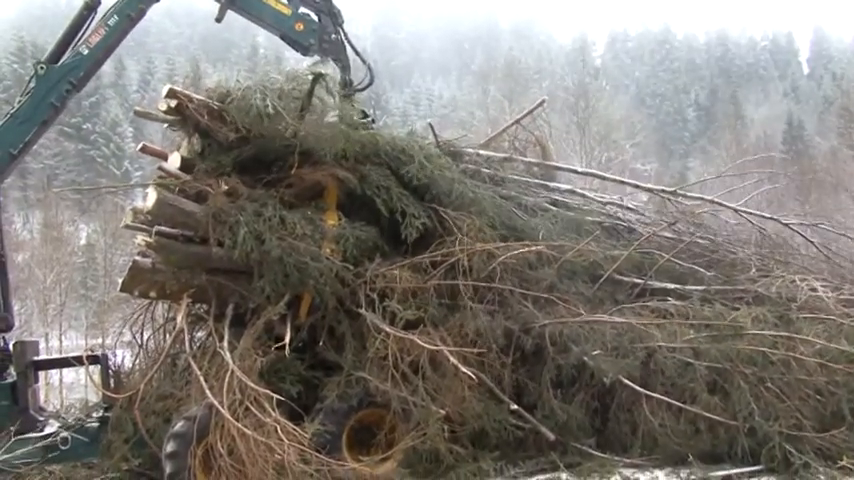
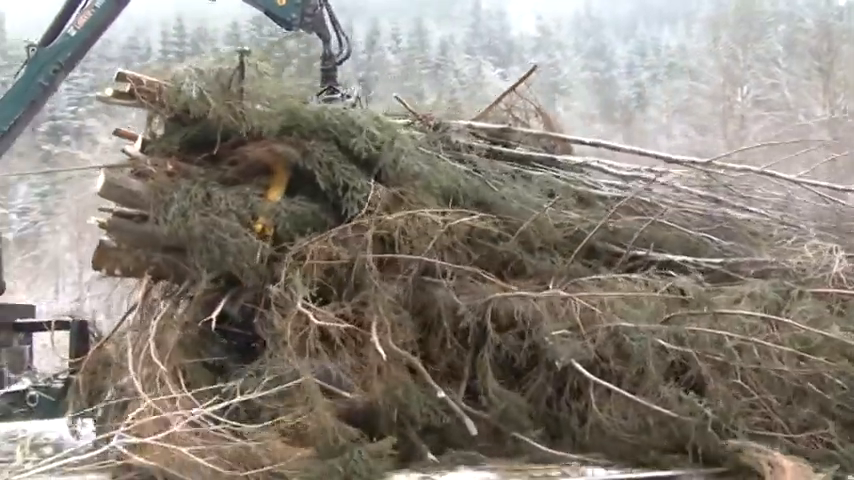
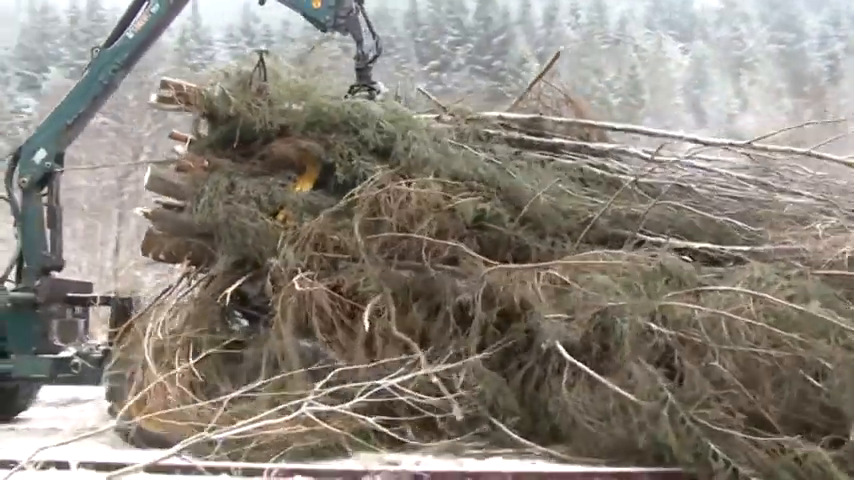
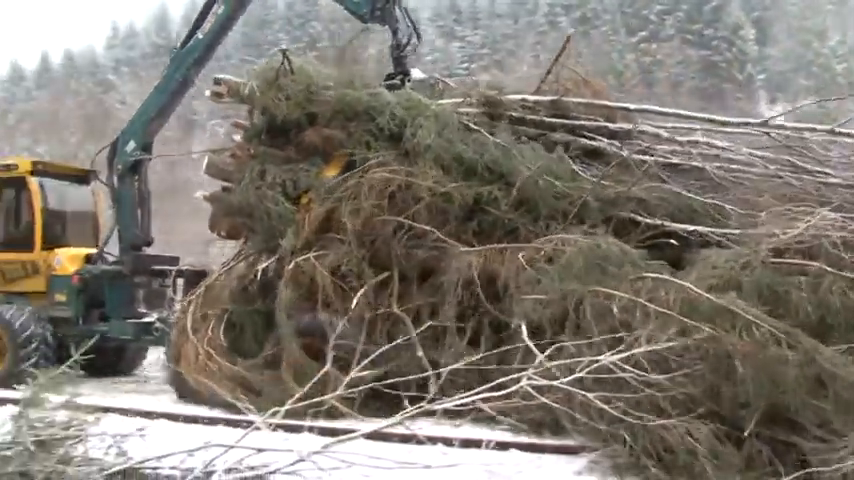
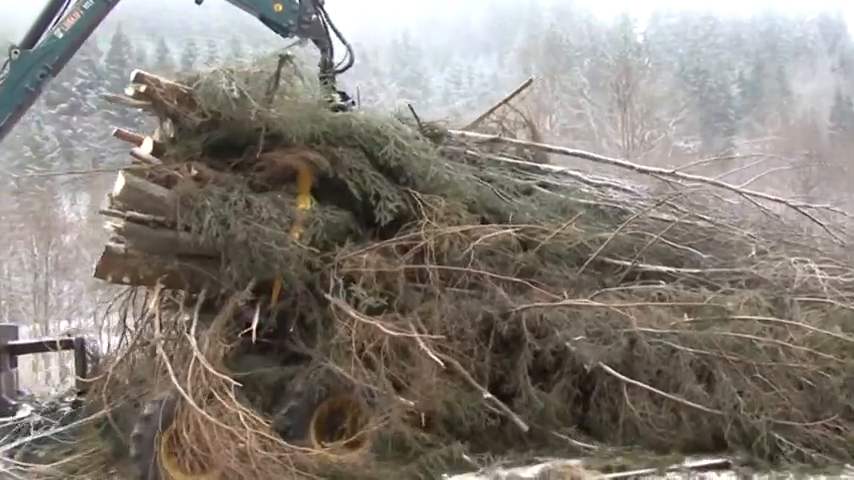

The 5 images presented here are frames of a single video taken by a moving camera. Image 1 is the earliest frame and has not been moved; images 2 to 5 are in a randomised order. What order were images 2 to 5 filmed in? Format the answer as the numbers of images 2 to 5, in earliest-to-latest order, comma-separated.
5, 2, 3, 4
